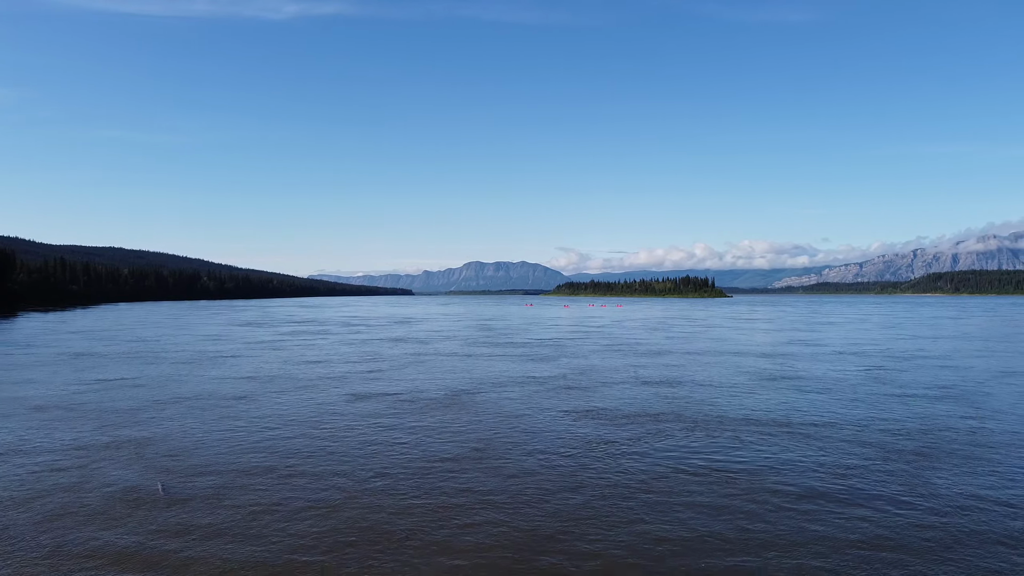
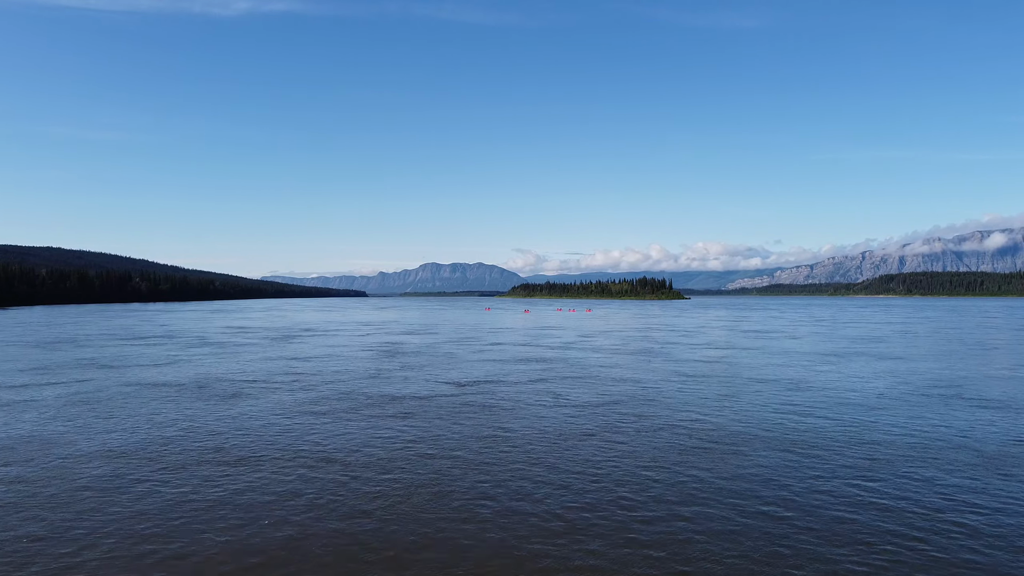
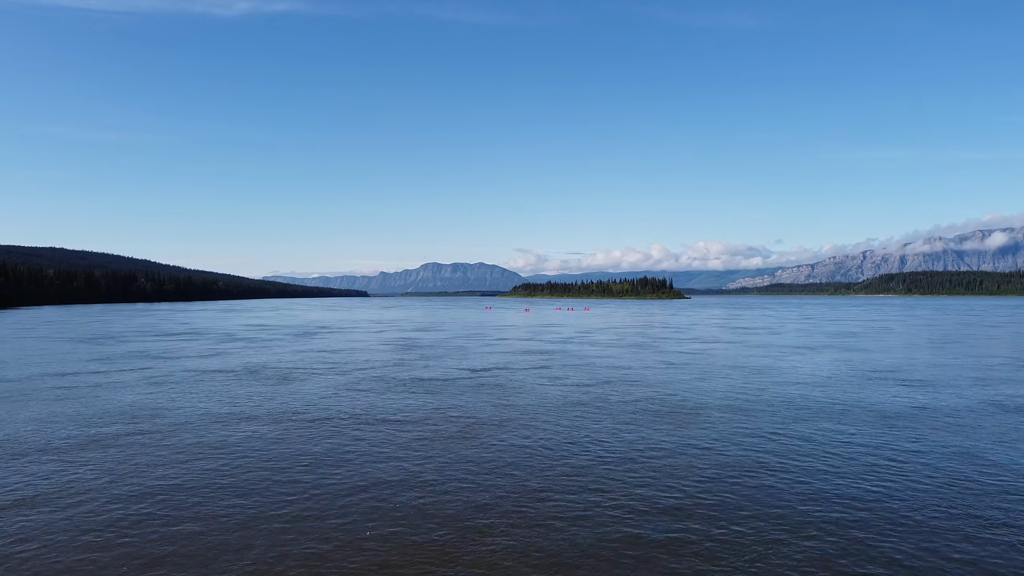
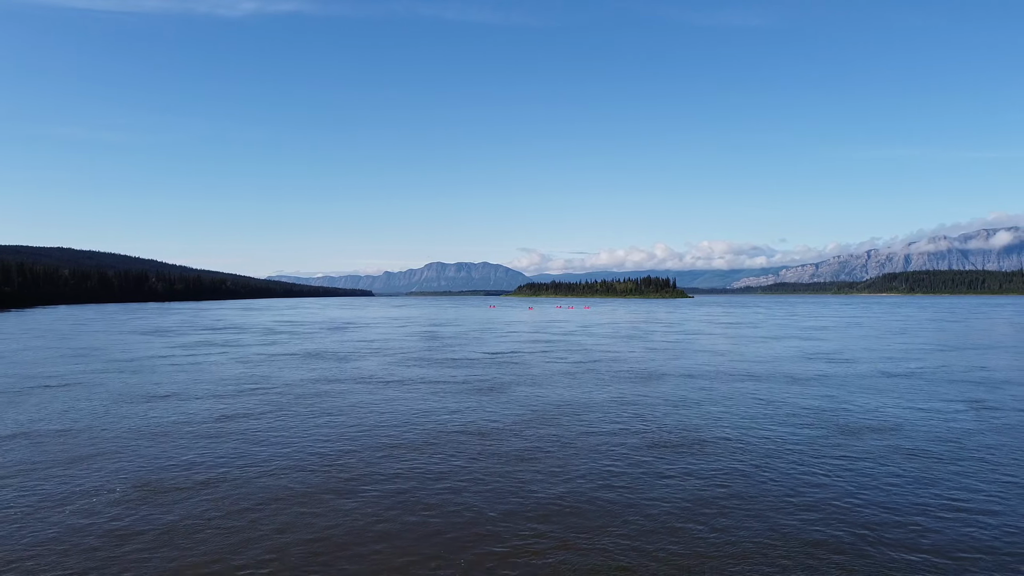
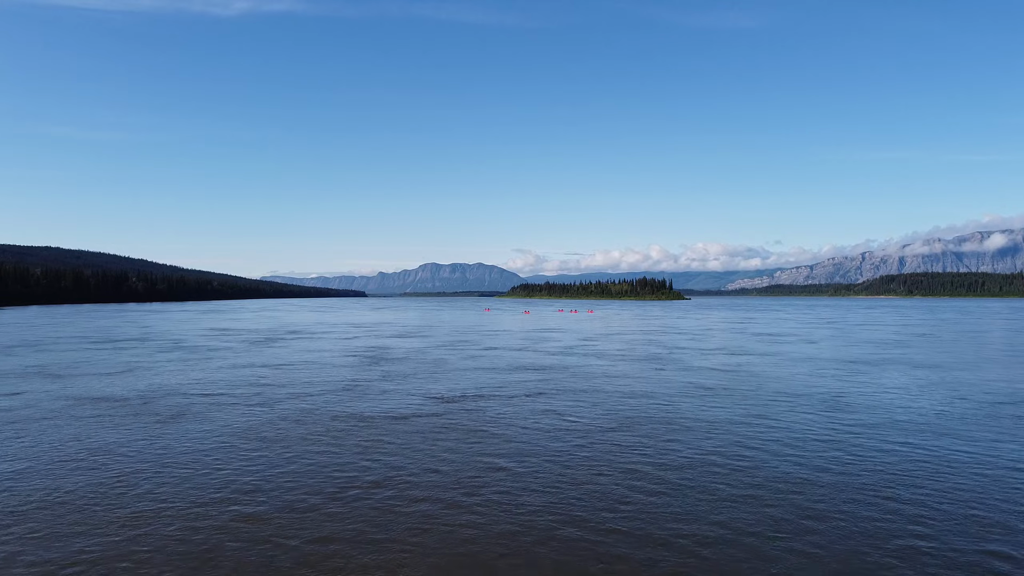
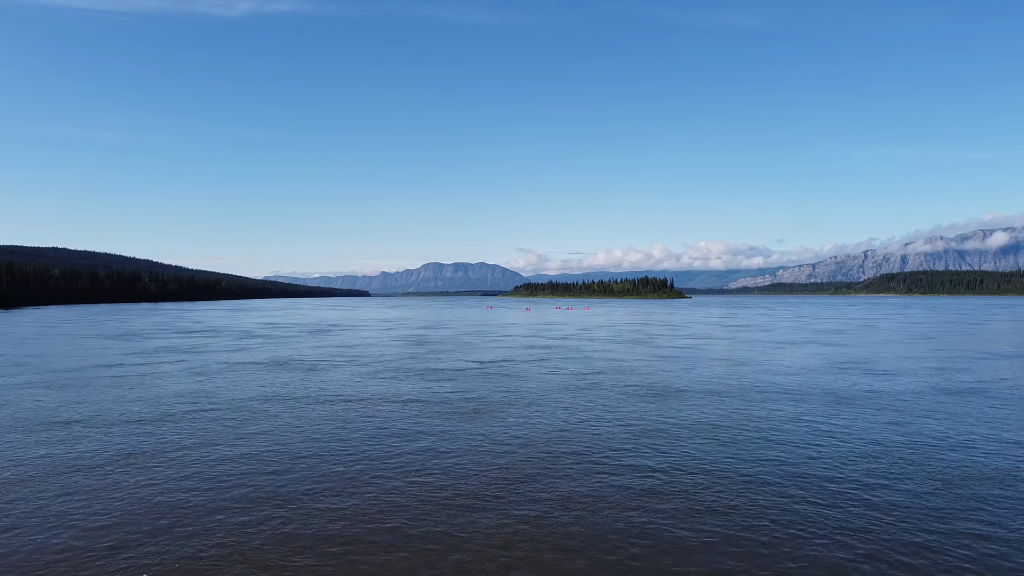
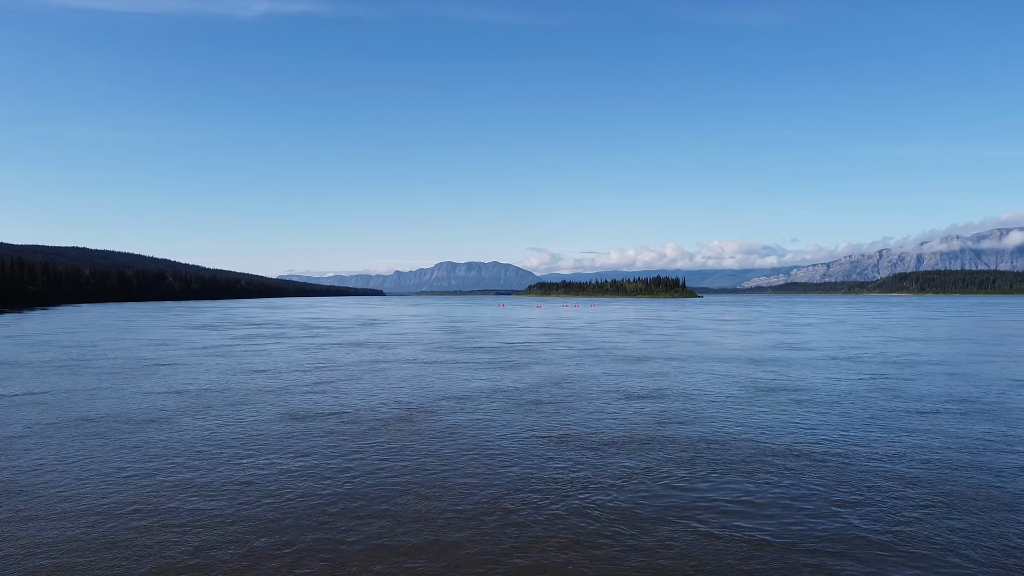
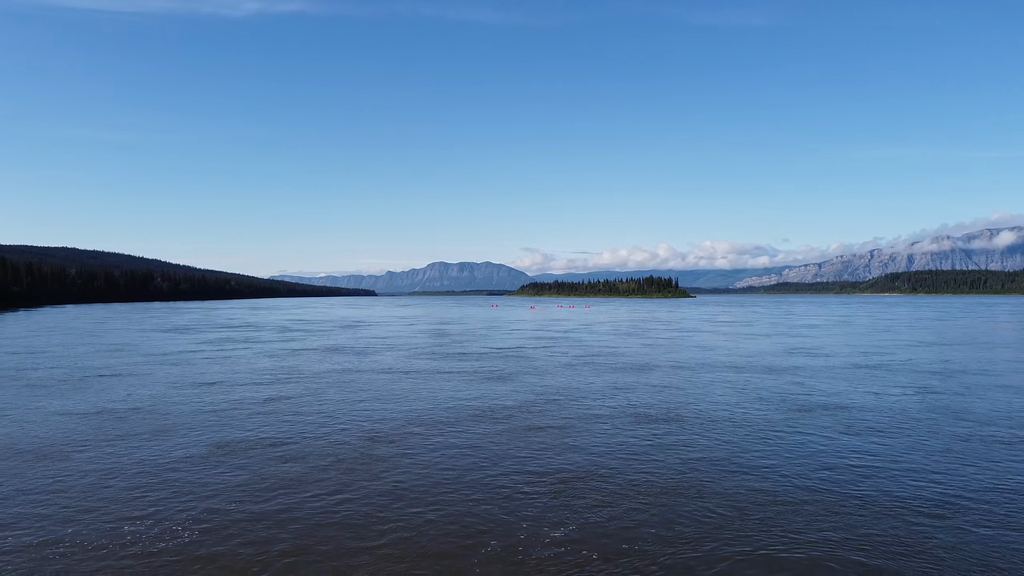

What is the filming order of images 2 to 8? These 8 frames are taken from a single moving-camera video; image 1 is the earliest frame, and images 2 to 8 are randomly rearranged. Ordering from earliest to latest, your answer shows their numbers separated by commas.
7, 8, 4, 6, 3, 2, 5
